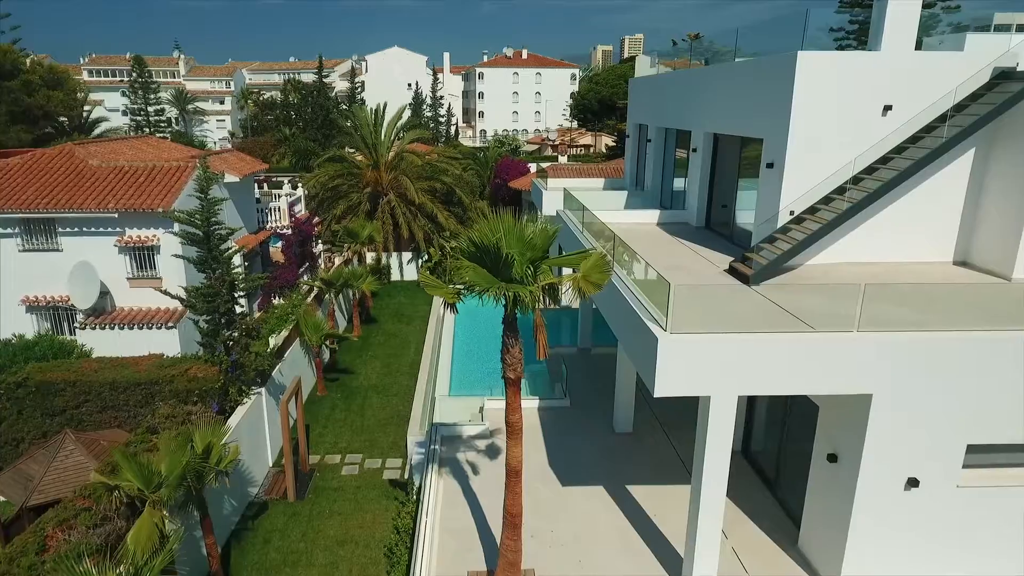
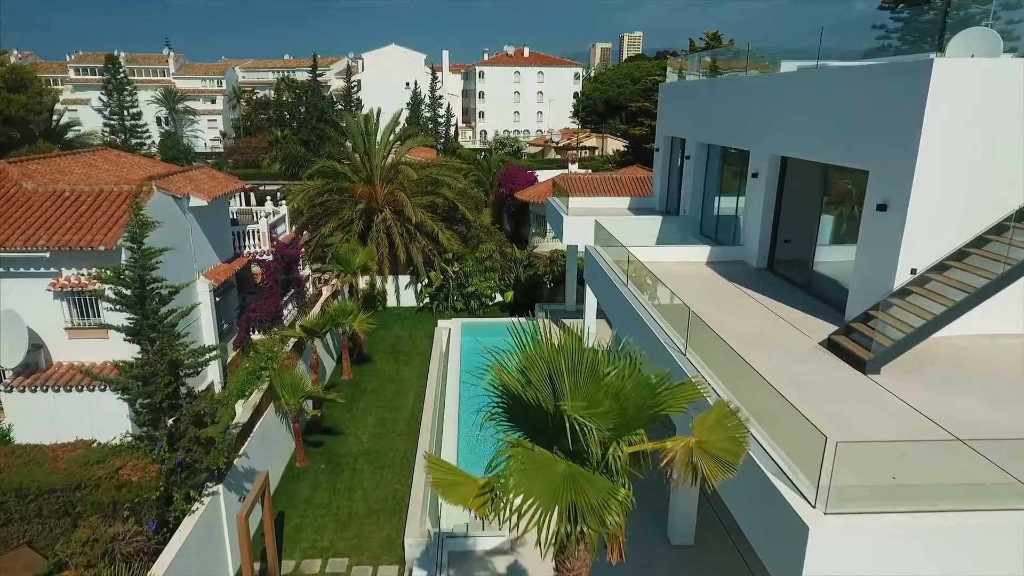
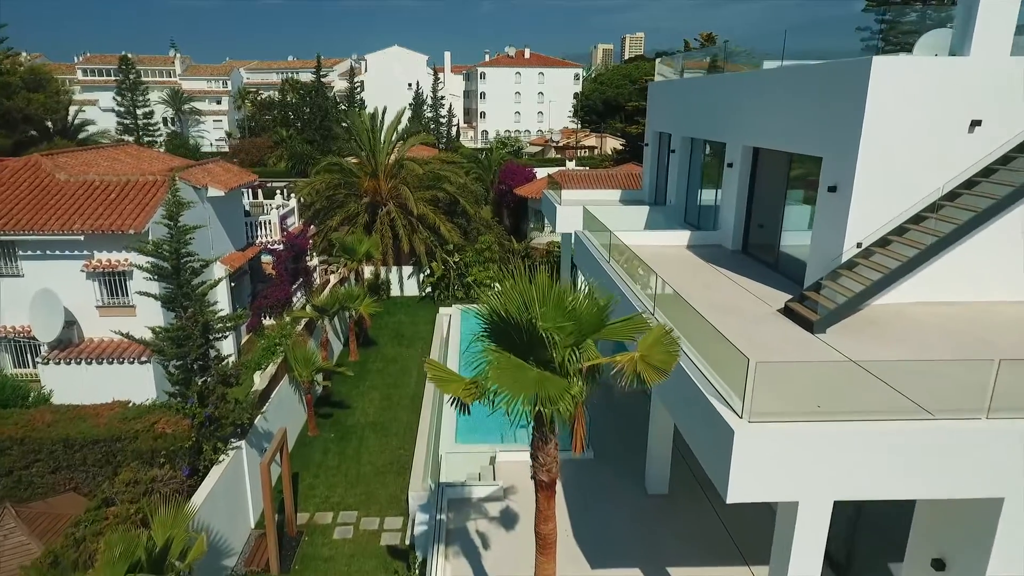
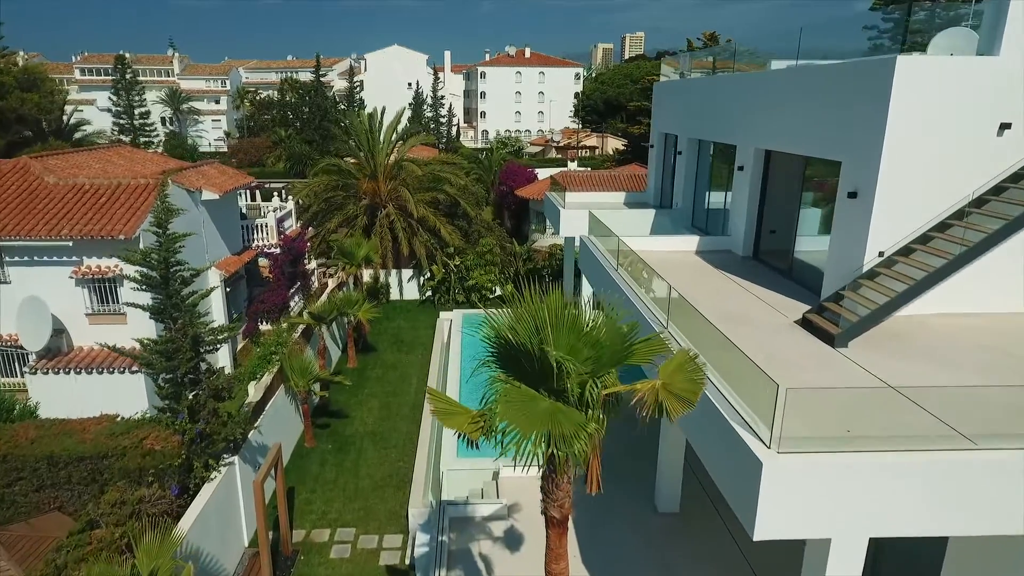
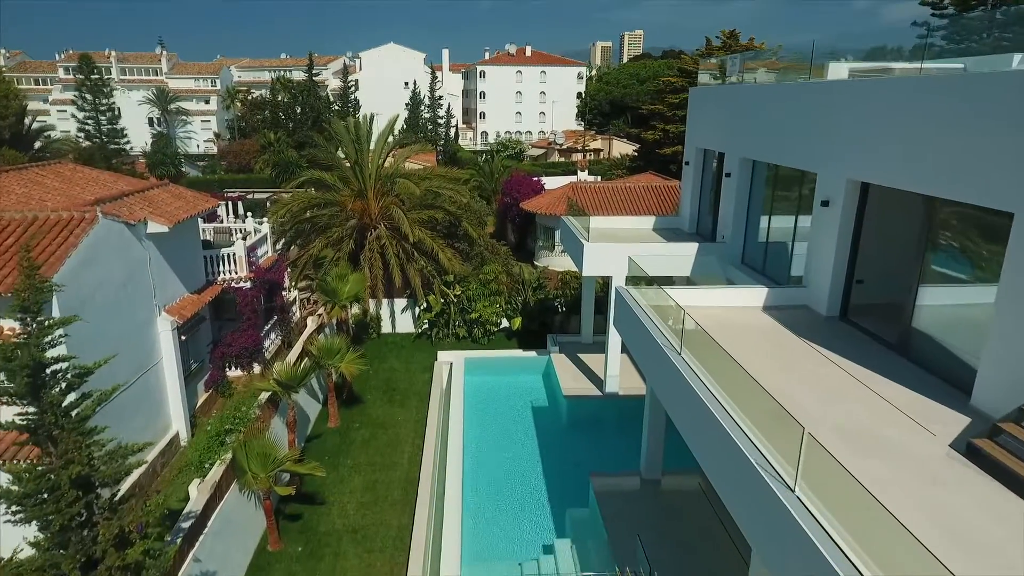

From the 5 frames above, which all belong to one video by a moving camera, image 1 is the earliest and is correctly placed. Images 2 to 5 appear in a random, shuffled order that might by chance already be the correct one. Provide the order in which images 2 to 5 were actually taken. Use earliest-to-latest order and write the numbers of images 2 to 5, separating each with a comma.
3, 4, 2, 5
